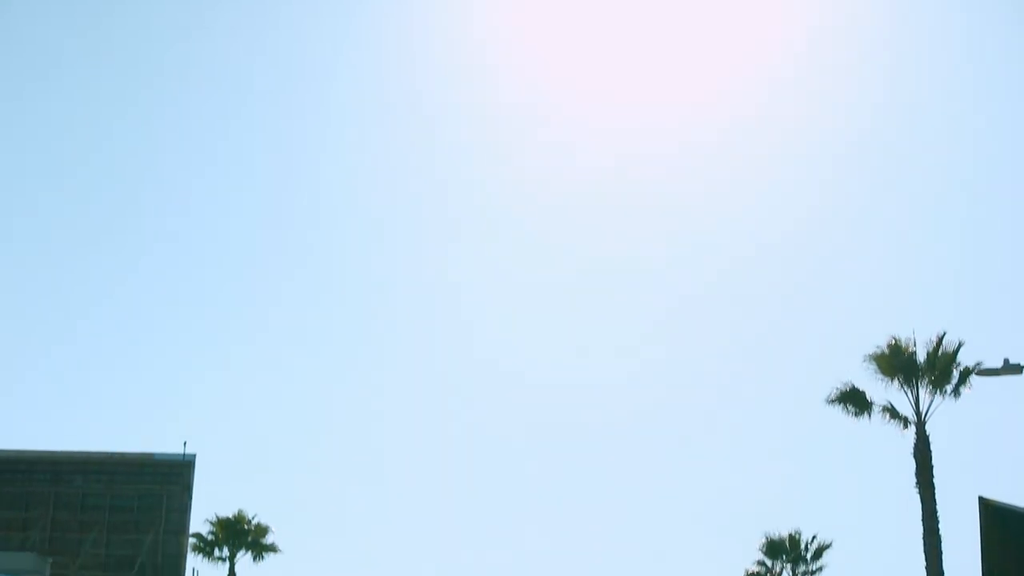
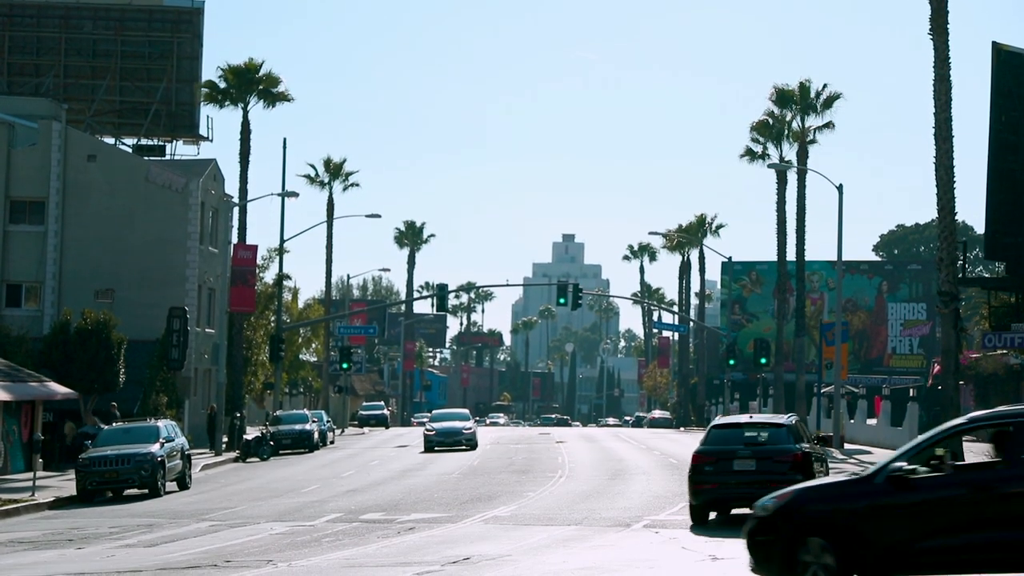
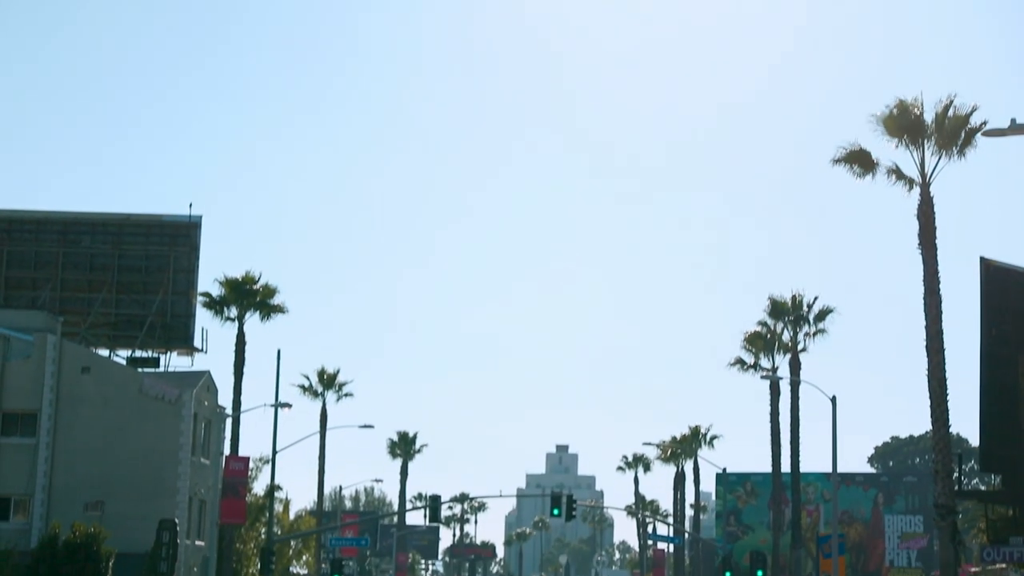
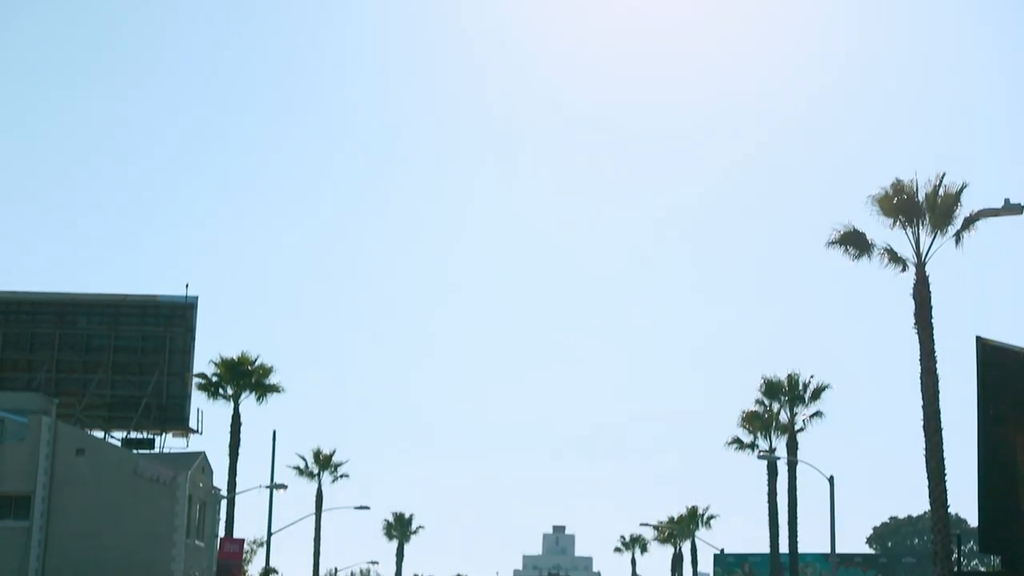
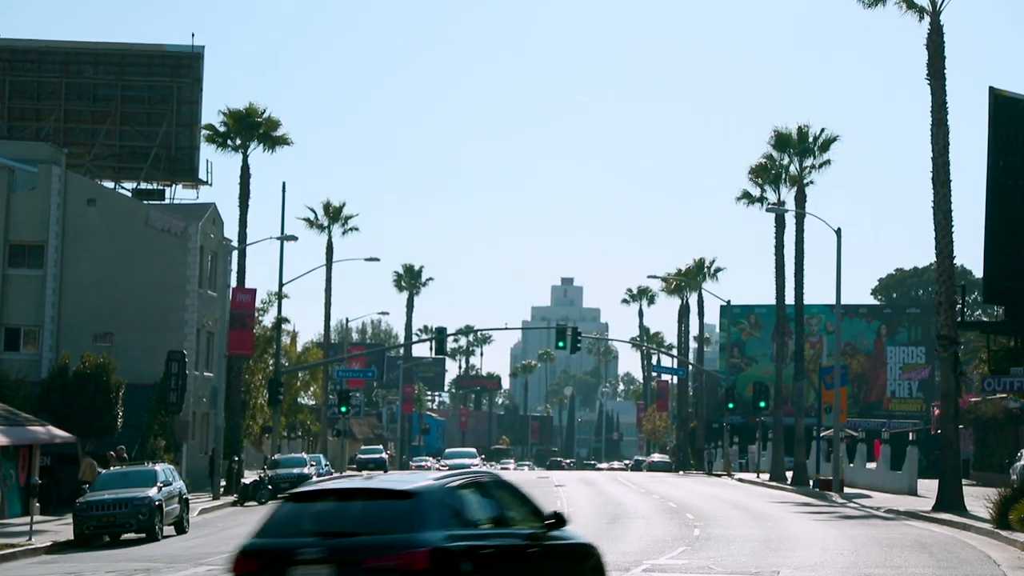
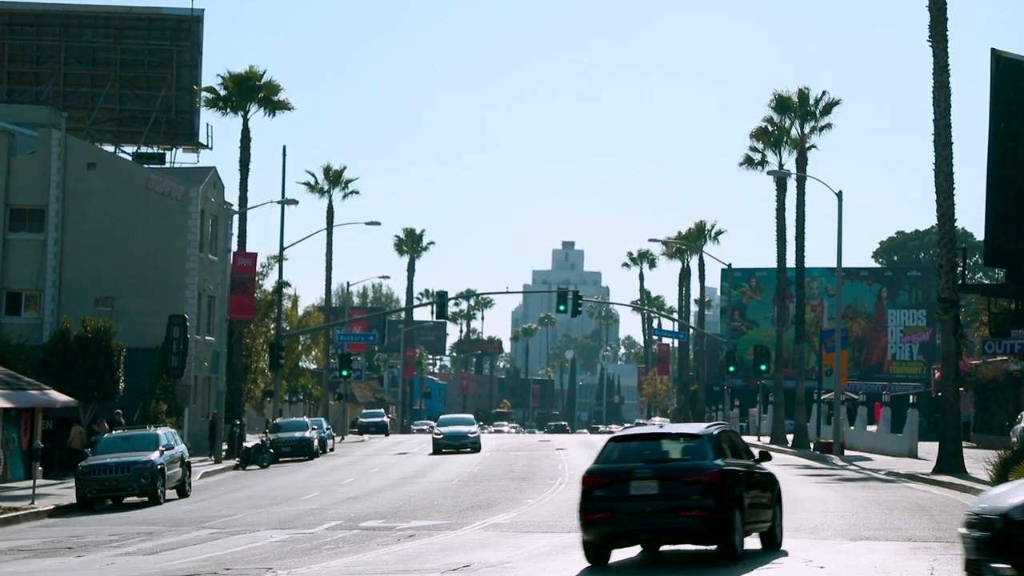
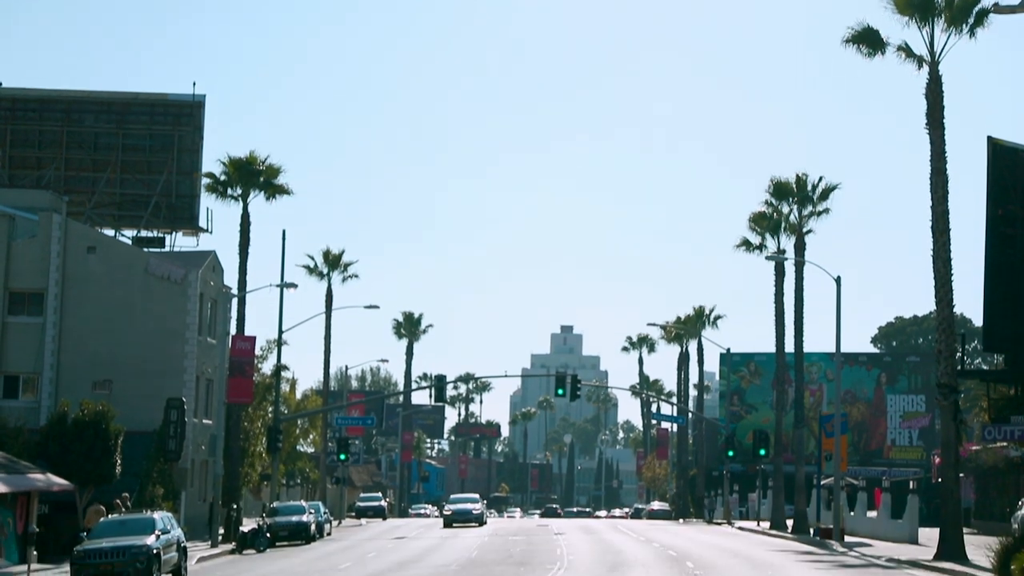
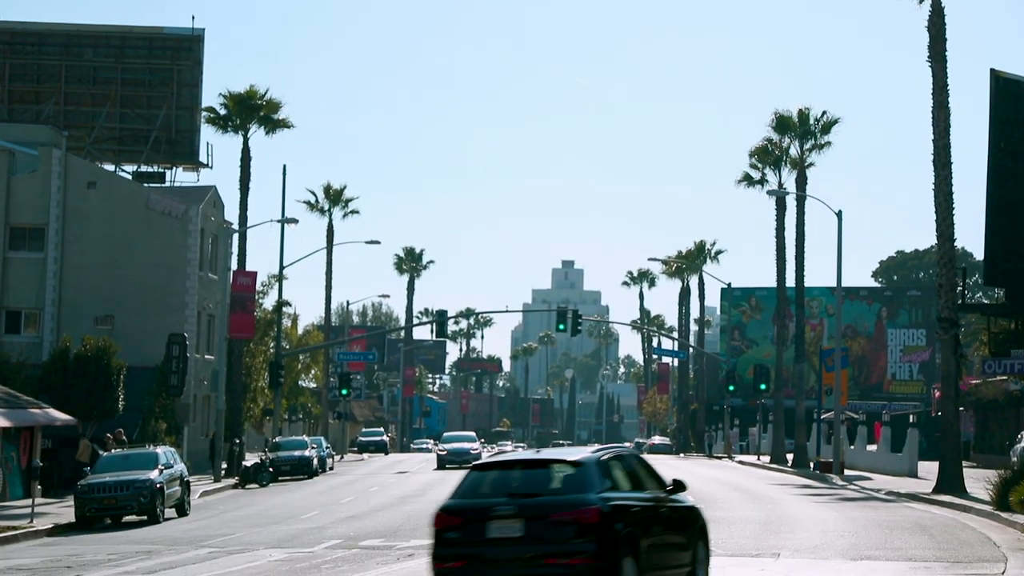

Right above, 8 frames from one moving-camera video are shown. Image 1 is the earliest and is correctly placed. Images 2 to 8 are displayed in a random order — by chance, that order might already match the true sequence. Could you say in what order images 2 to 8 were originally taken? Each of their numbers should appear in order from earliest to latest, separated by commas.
4, 3, 7, 5, 8, 6, 2
